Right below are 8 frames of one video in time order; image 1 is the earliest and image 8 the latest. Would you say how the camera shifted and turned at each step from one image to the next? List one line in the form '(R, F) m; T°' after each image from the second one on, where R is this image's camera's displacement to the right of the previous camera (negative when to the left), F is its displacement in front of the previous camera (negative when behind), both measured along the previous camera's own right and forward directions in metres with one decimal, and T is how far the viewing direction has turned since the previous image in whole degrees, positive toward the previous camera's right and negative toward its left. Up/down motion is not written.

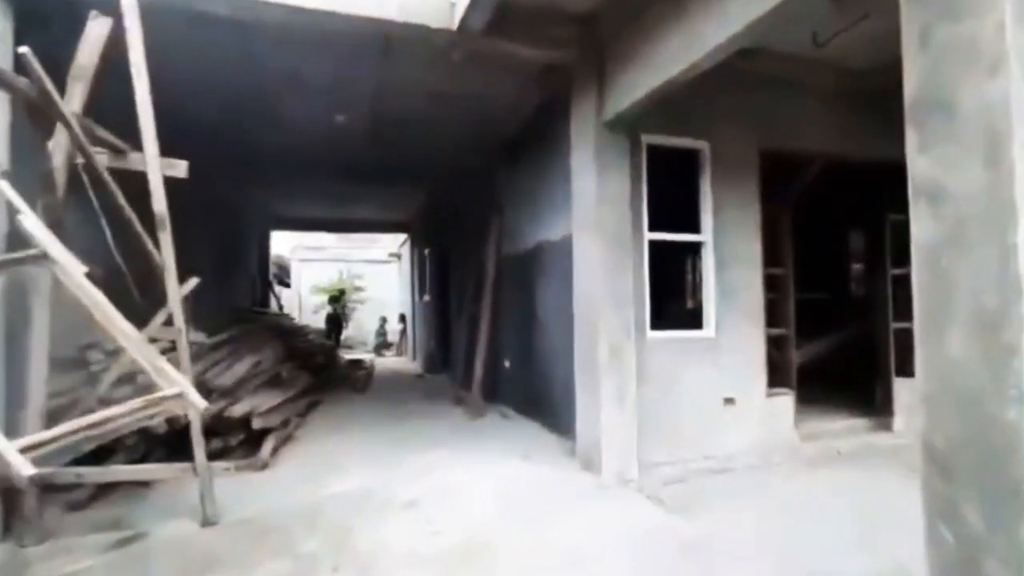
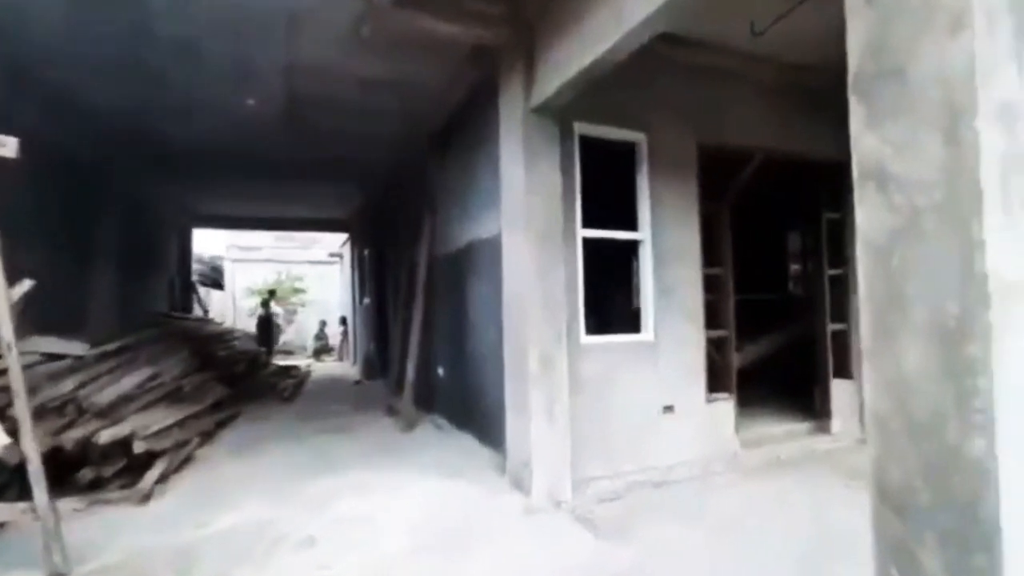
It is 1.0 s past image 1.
(+0.3, +0.4) m; +5°
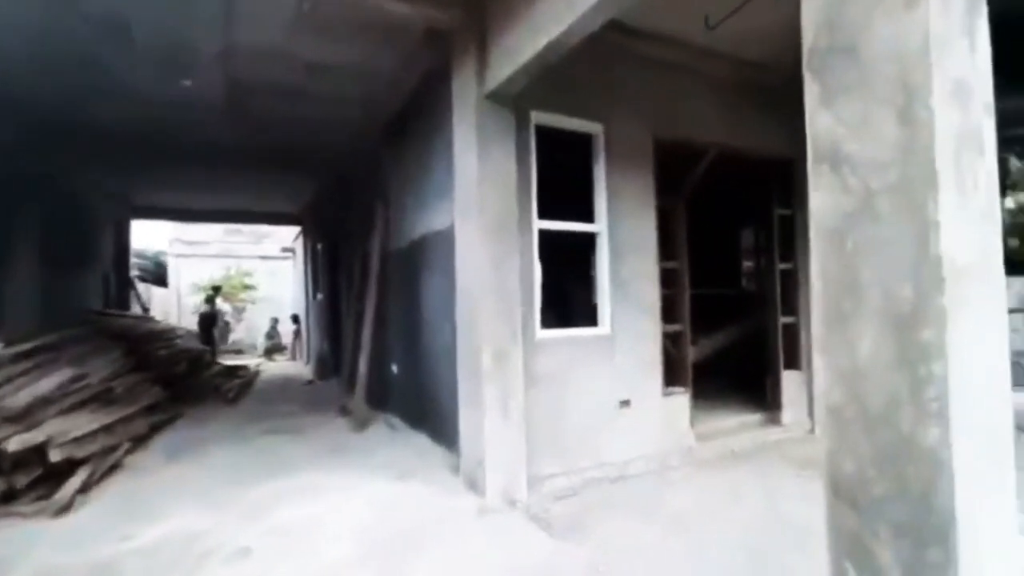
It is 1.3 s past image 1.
(+0.1, +0.1) m; +4°
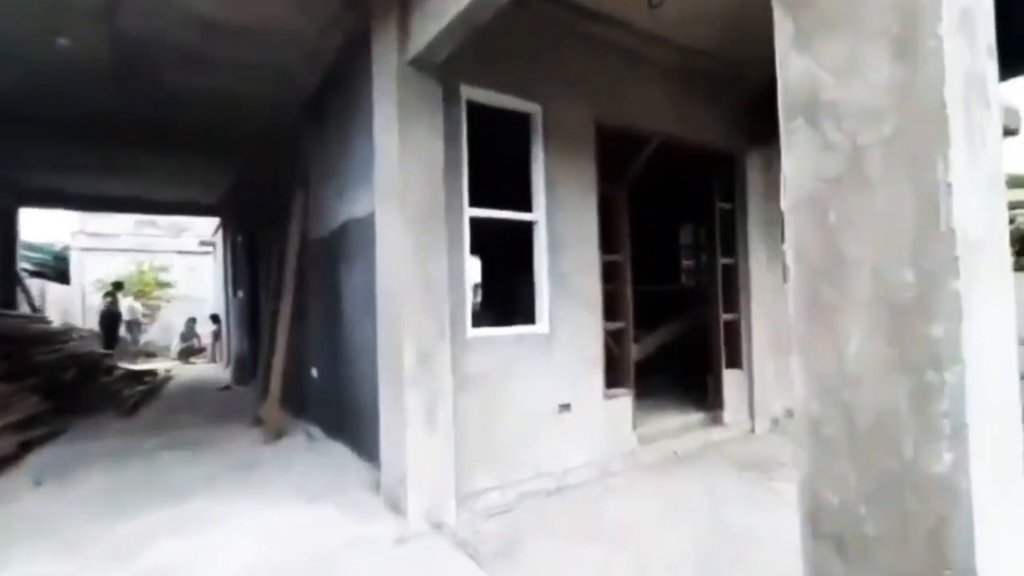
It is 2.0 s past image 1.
(+0.1, +0.4) m; +6°
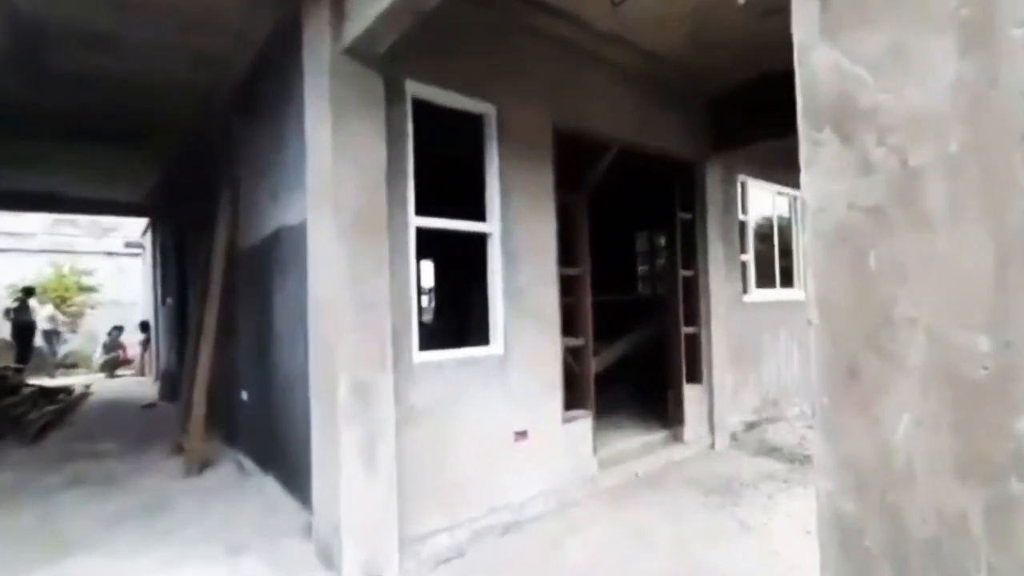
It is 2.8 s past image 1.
(0.0, +0.3) m; +5°
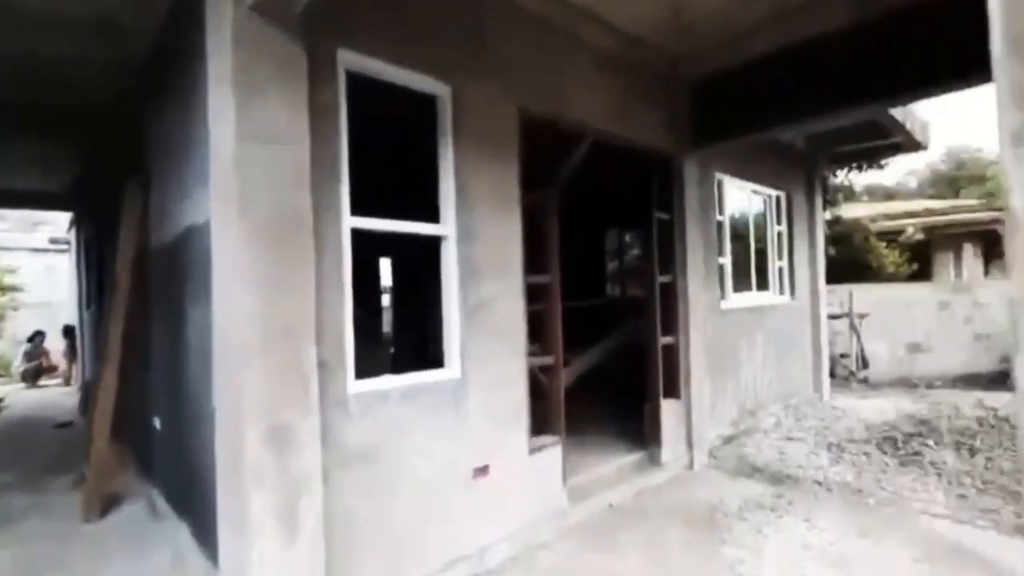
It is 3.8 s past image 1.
(+0.1, +0.5) m; +4°
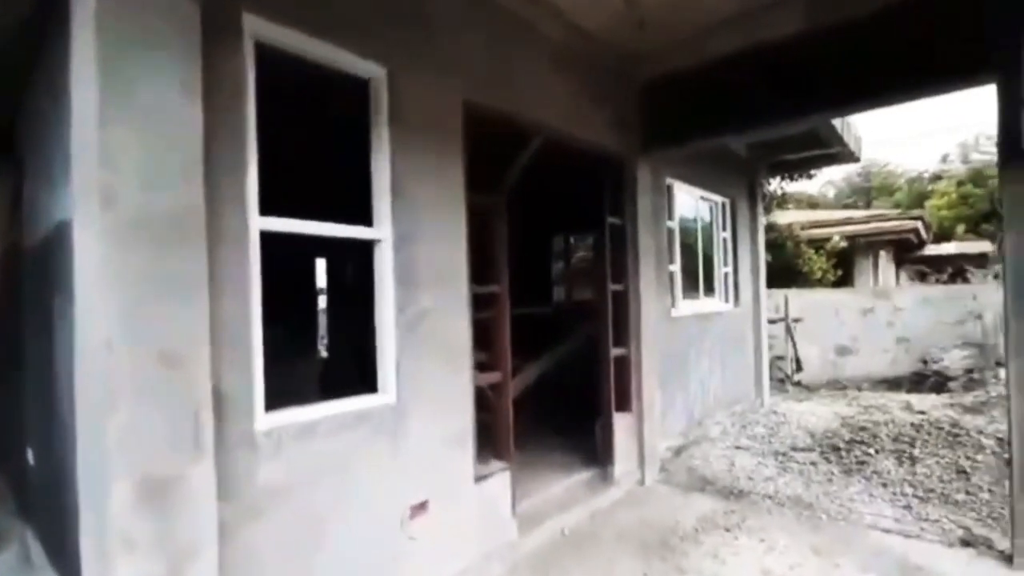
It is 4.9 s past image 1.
(0.0, +0.3) m; +6°
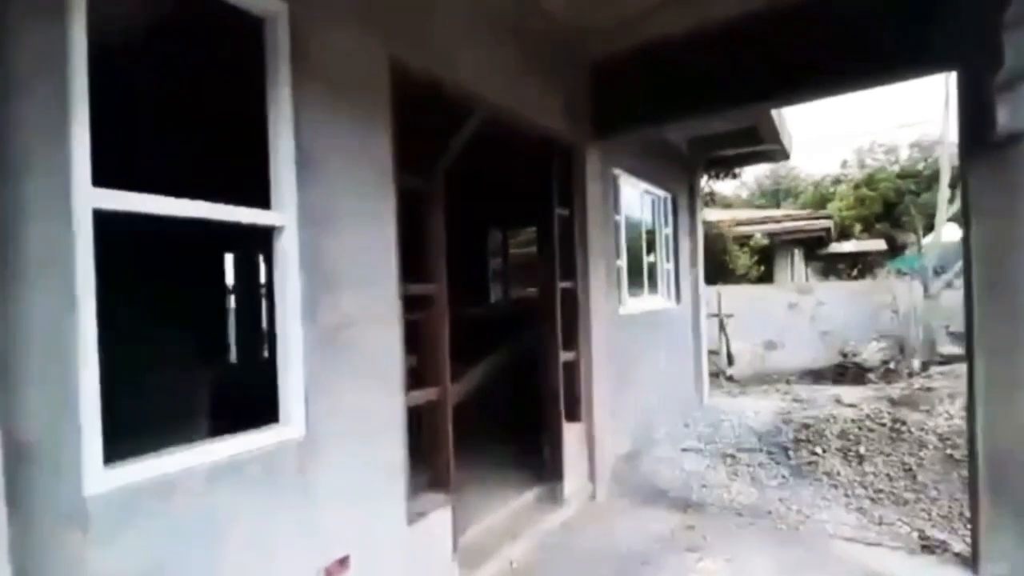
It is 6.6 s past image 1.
(0.0, +0.5) m; +8°
